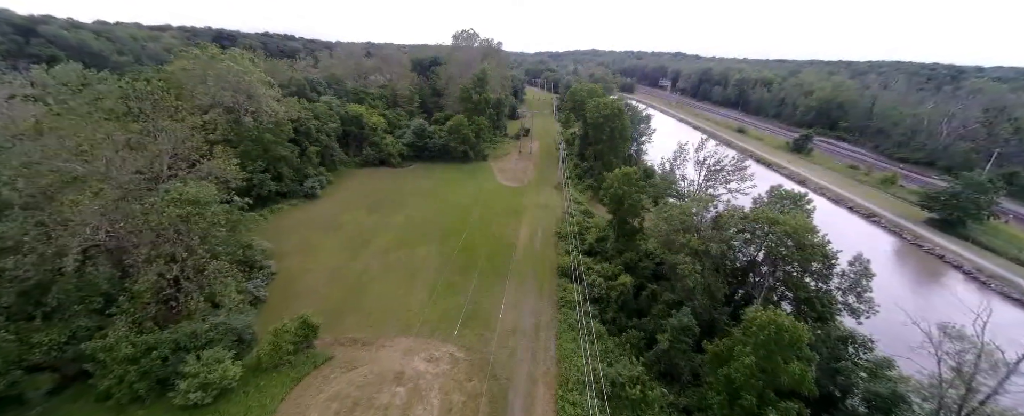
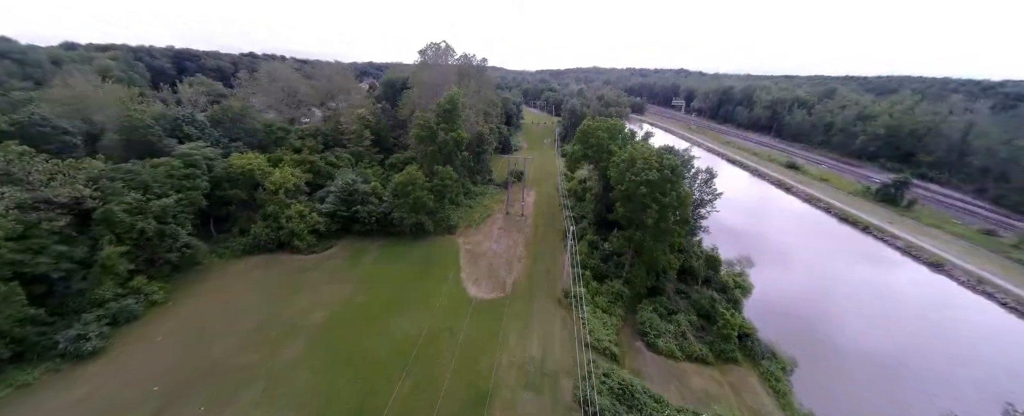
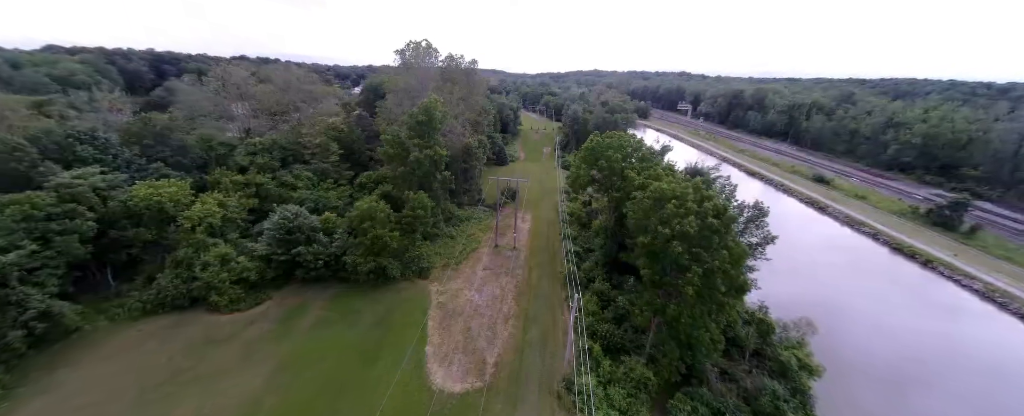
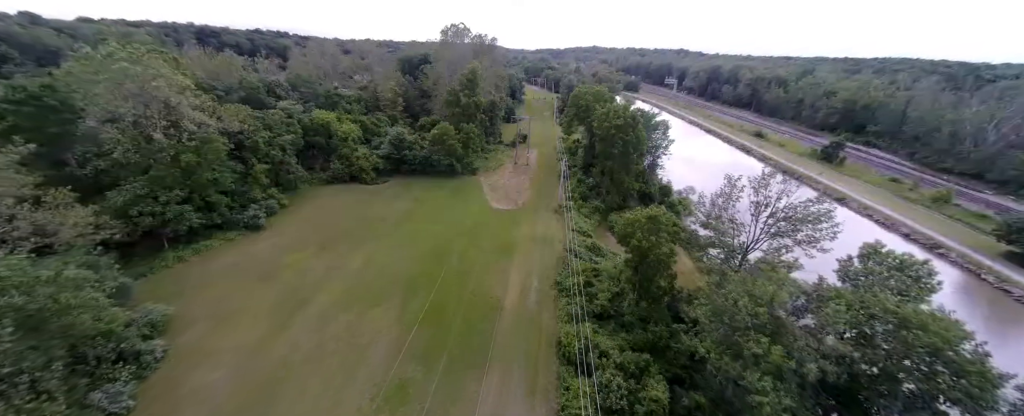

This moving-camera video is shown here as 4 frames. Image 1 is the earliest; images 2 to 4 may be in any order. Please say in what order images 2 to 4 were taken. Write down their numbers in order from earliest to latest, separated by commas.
4, 2, 3
